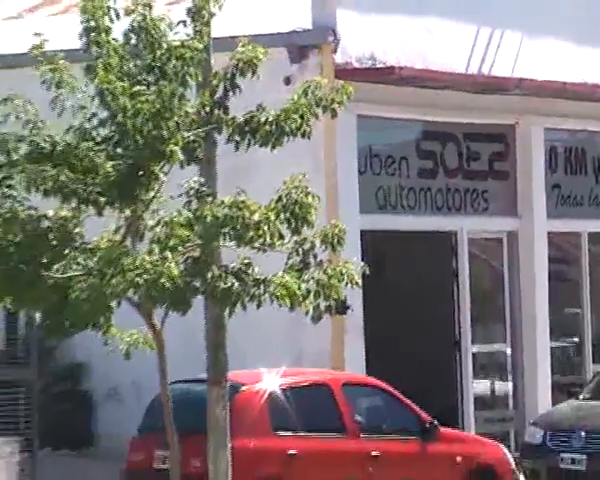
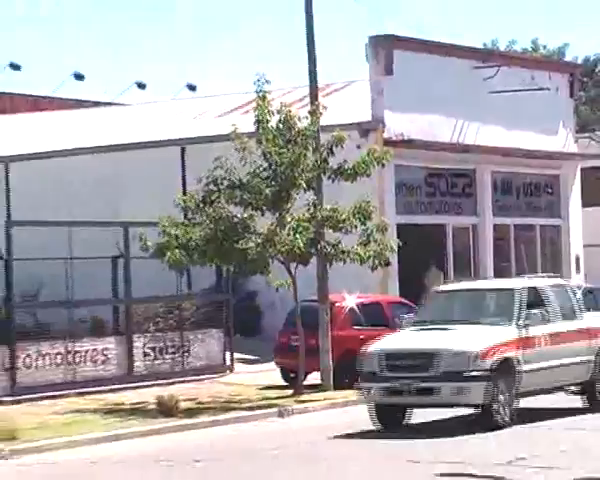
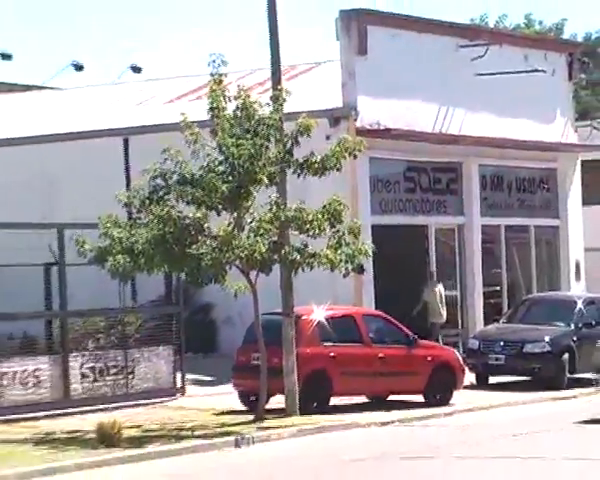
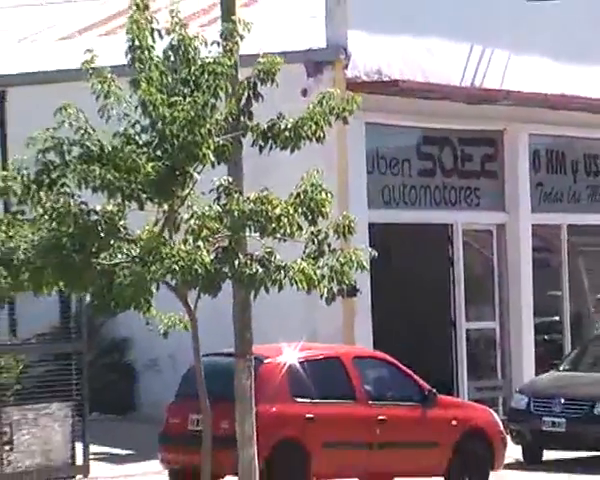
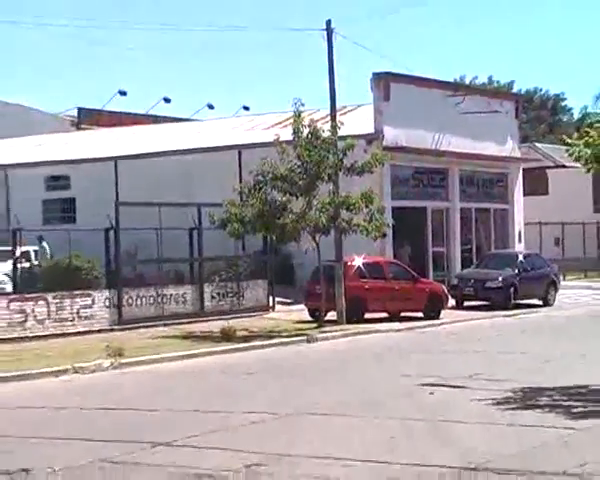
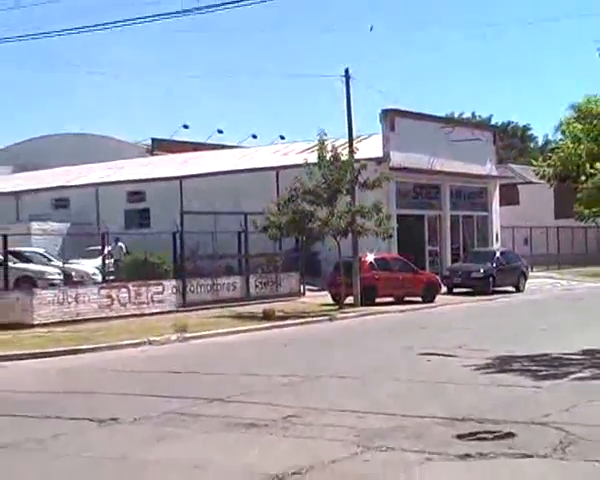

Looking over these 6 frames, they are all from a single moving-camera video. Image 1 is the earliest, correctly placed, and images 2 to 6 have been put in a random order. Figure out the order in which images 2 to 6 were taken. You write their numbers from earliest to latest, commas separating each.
4, 3, 2, 5, 6
